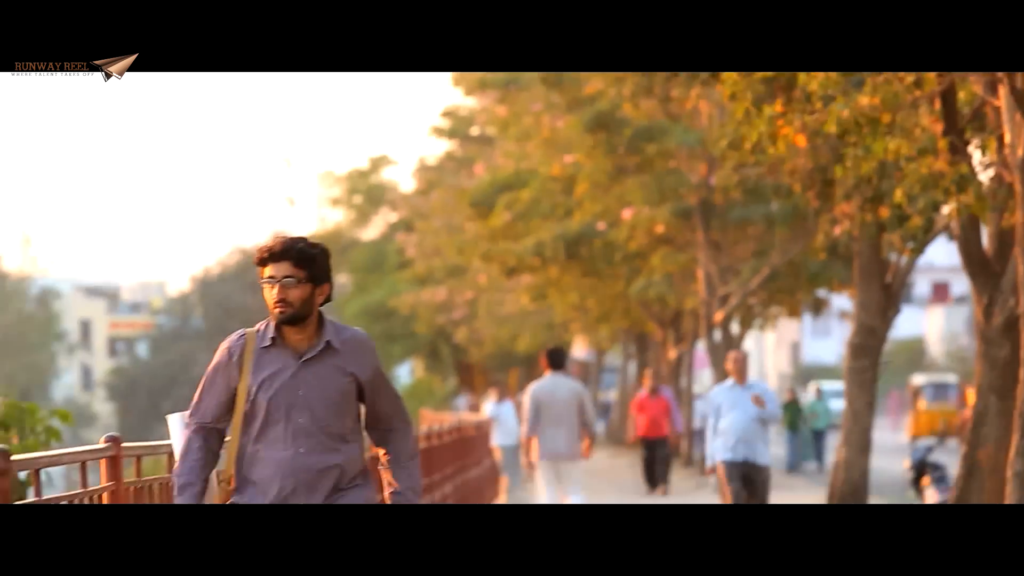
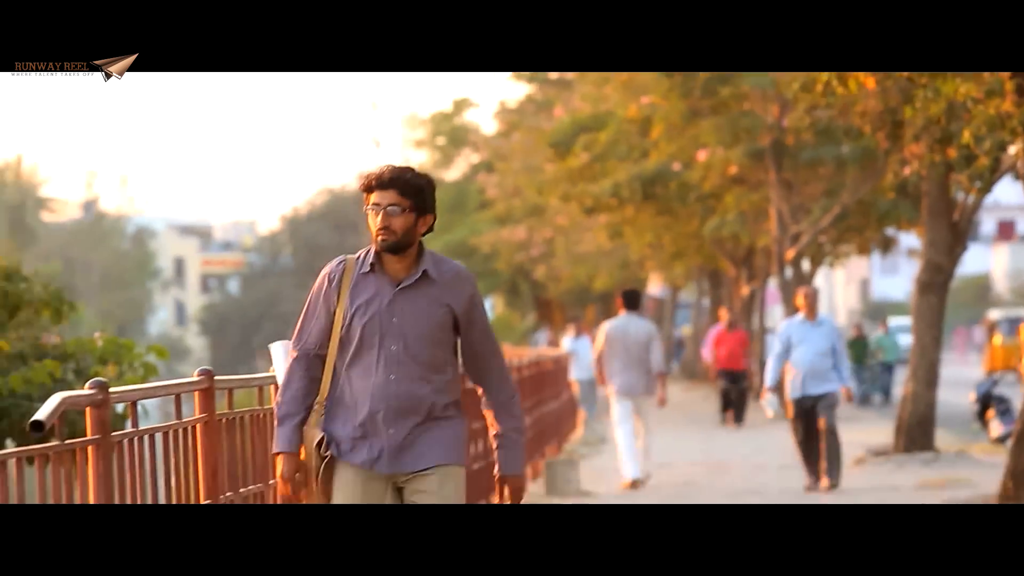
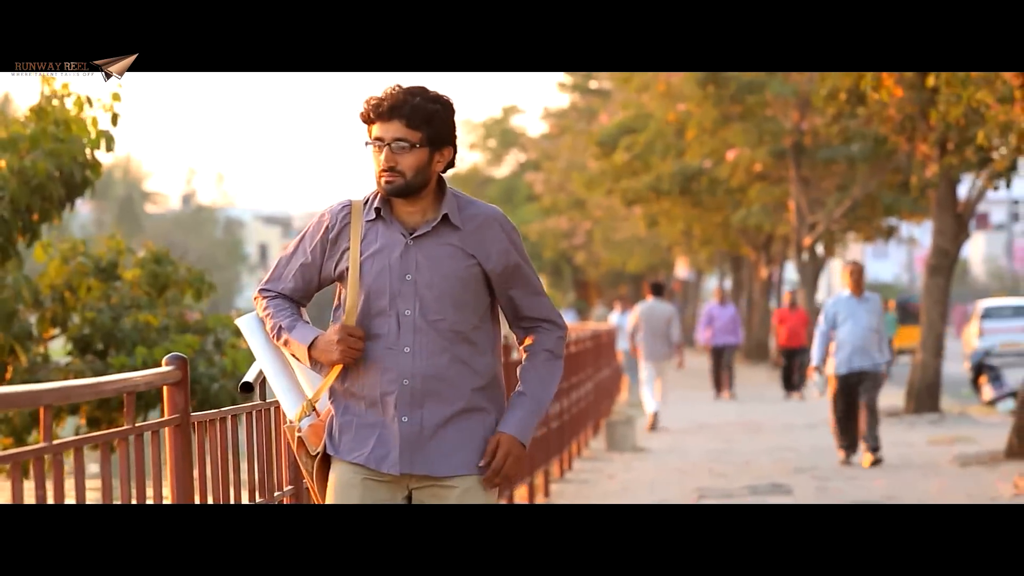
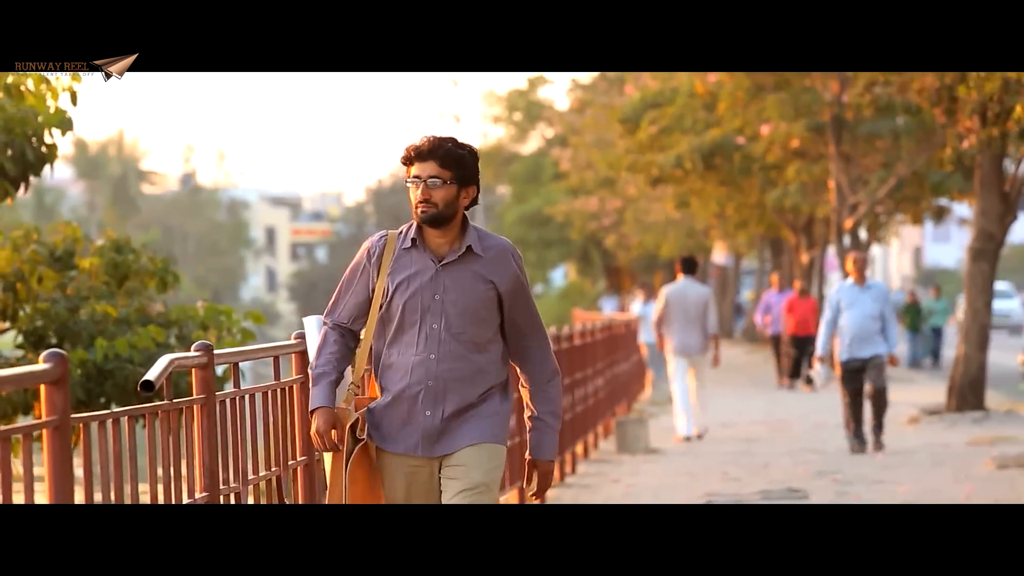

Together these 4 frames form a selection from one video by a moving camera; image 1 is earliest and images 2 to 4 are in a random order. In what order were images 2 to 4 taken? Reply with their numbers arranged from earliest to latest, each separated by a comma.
2, 4, 3
